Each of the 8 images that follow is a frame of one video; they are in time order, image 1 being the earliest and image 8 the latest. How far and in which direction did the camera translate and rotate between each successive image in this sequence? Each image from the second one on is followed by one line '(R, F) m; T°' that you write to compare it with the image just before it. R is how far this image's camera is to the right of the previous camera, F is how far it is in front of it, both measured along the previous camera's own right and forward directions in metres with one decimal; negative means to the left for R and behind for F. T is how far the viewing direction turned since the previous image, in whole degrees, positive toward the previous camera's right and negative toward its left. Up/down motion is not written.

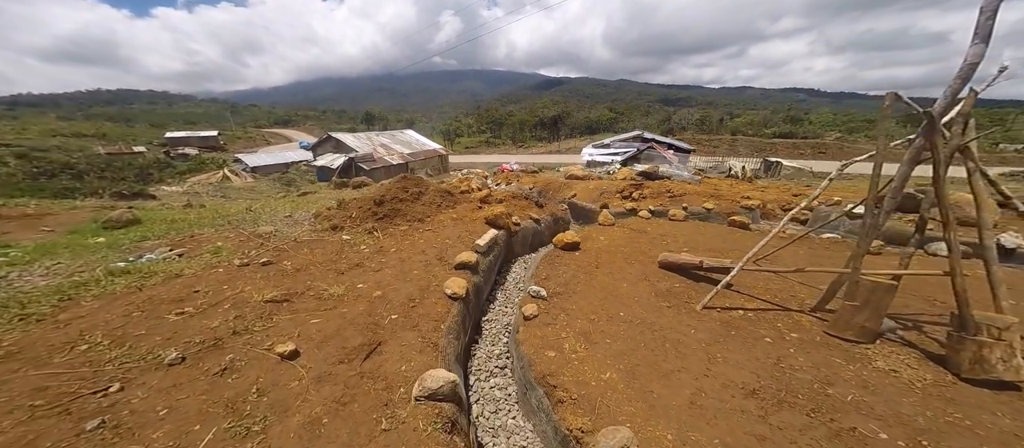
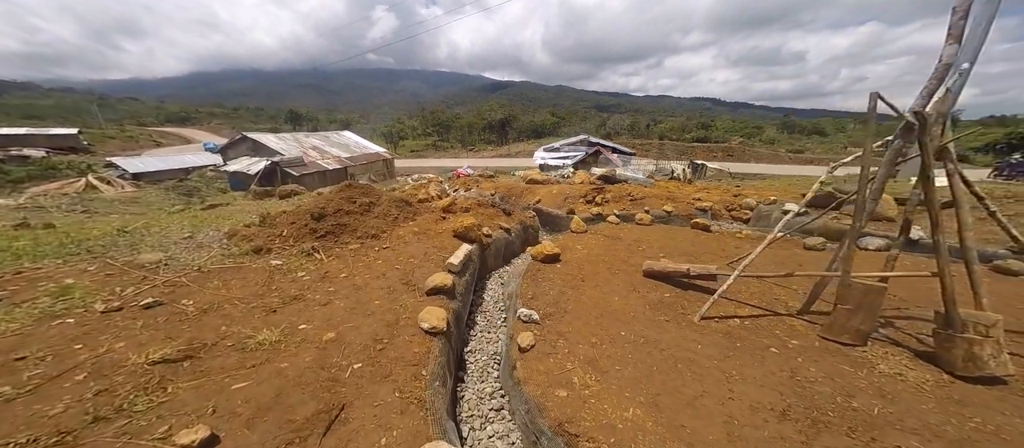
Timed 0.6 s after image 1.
(-0.6, +0.6) m; +11°
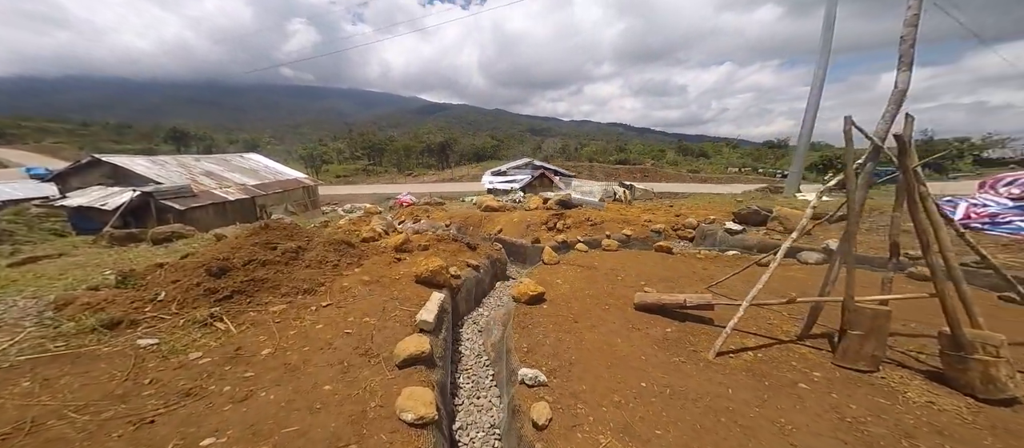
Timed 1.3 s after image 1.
(-0.7, +0.8) m; +13°
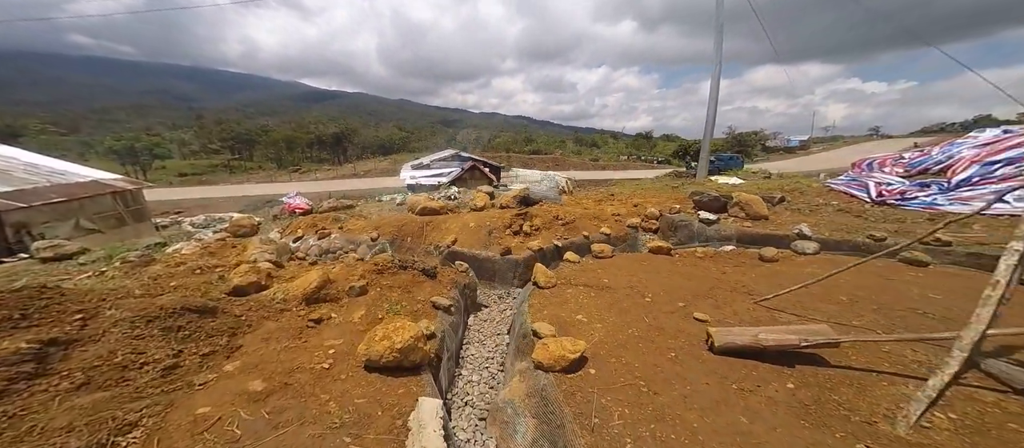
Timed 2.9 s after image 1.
(-1.1, +2.3) m; +17°
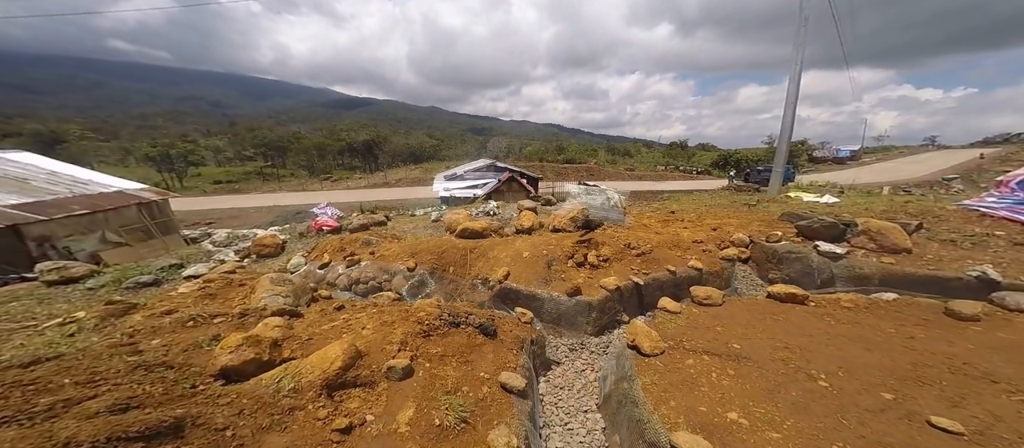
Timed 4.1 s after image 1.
(-0.9, +1.4) m; -3°
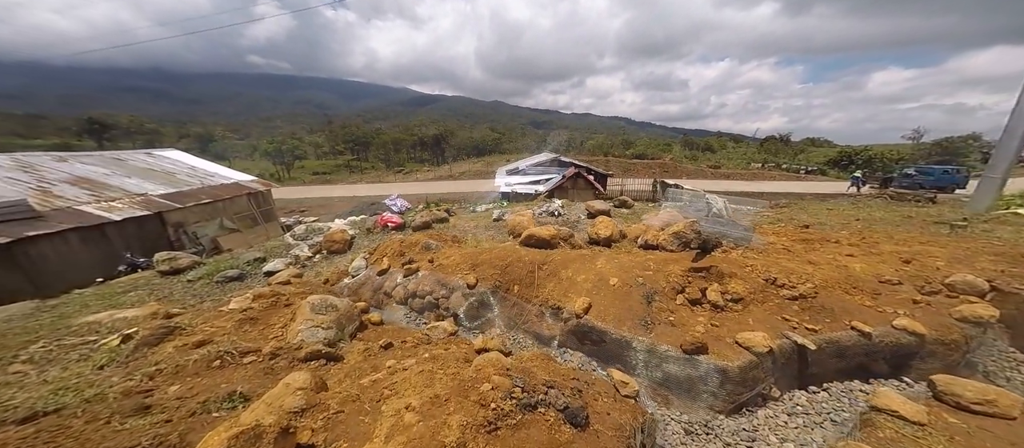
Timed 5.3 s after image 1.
(-0.6, +1.8) m; -10°
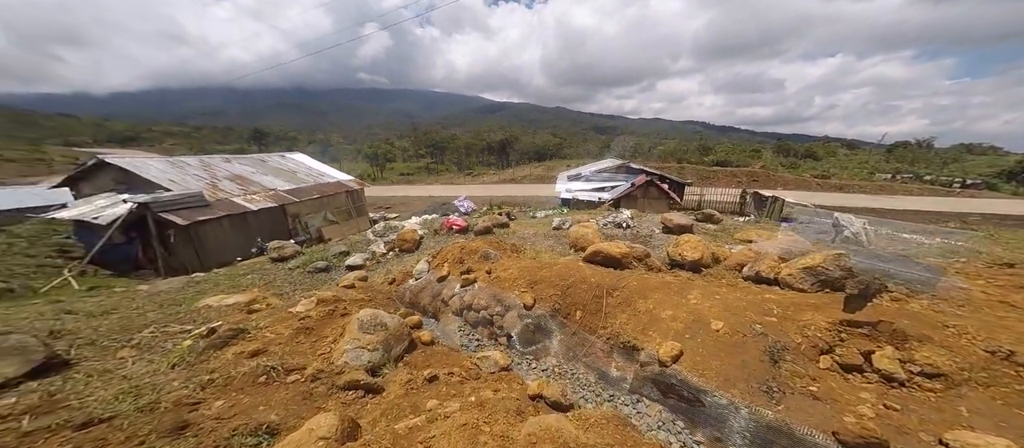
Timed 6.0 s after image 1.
(-0.2, +1.1) m; -11°
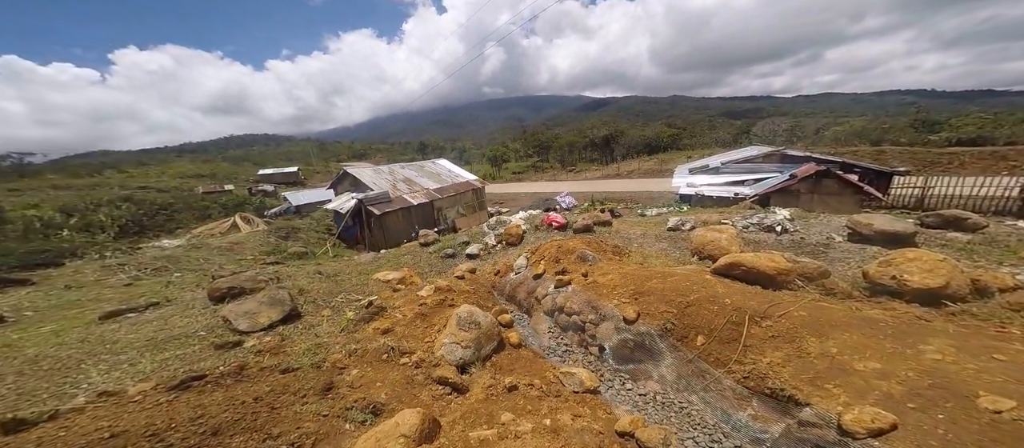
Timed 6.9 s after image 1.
(+0.5, +1.8) m; -20°
